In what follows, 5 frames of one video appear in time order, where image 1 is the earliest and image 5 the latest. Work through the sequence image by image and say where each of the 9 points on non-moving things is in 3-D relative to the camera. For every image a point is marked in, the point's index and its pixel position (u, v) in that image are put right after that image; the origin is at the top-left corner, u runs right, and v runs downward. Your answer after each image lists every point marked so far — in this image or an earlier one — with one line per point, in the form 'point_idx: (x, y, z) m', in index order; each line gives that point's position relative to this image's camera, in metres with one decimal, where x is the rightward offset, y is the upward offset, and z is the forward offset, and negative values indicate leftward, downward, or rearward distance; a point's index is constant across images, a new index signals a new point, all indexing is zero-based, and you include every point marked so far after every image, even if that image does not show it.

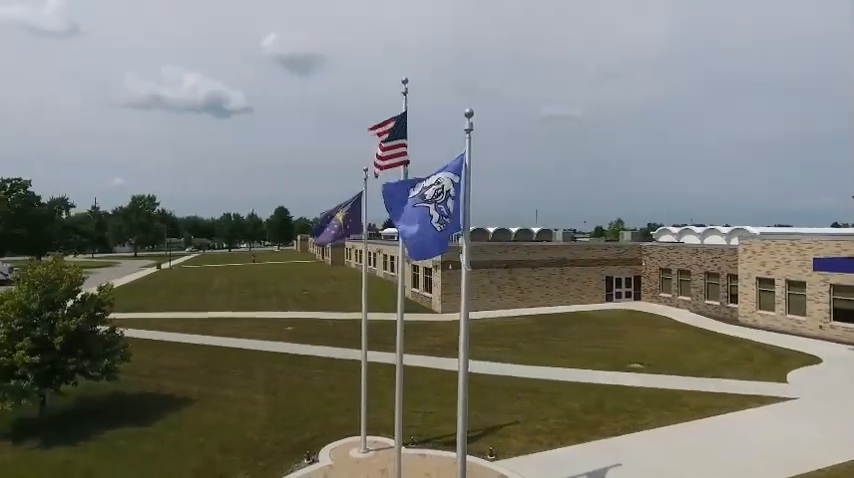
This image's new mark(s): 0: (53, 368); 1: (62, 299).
0: (-10.2, -3.5, +14.3) m
1: (-10.1, -1.7, +14.6) m
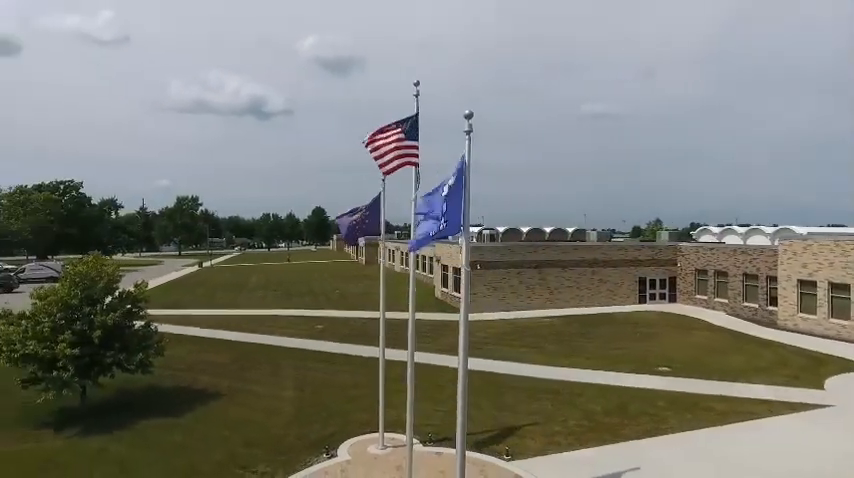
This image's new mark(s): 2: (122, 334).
0: (-9.7, -3.5, +15.1) m
1: (-9.6, -1.7, +15.5) m
2: (-9.1, -2.8, +15.7) m
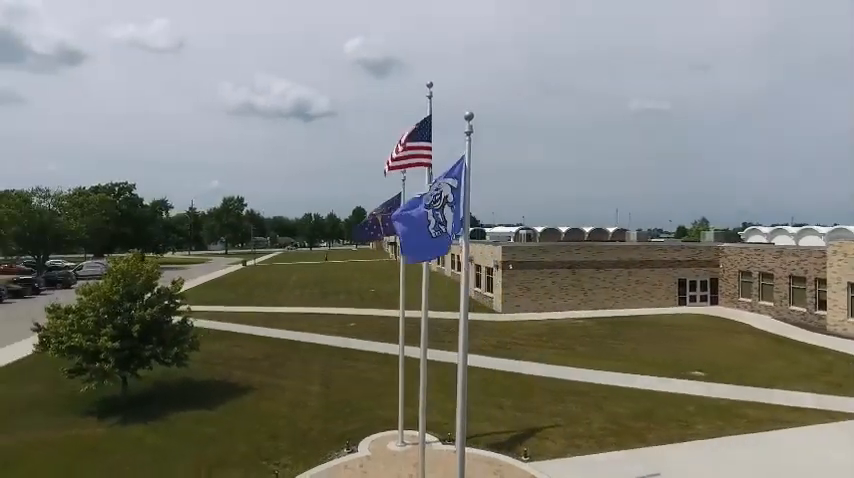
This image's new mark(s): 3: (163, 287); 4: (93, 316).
0: (-9.0, -3.5, +16.0) m
1: (-8.9, -1.6, +16.3) m
2: (-8.3, -2.8, +16.5) m
3: (-8.5, -1.5, +16.9) m
4: (-10.0, -2.3, +15.6) m
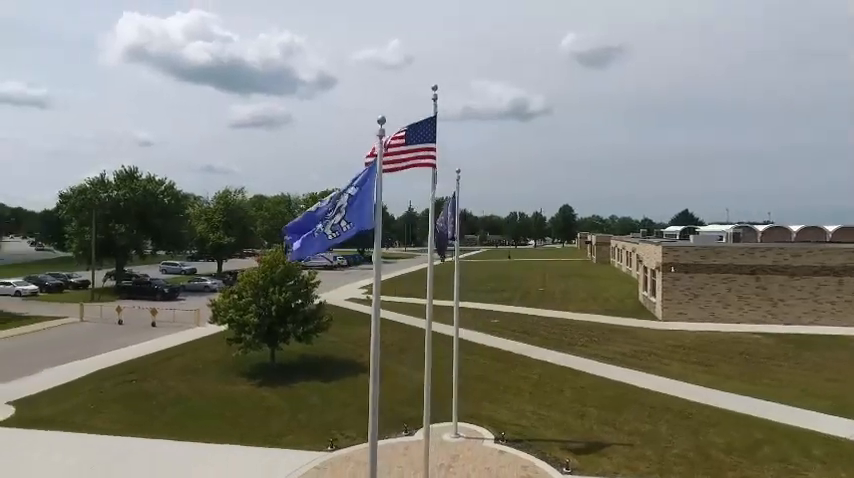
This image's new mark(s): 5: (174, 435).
0: (-5.8, -3.3, +19.5) m
1: (-5.5, -1.5, +19.7) m
2: (-4.9, -2.6, +19.7) m
3: (-4.9, -1.4, +20.1) m
4: (-6.8, -2.2, +19.5) m
5: (-7.0, -5.4, +14.6) m
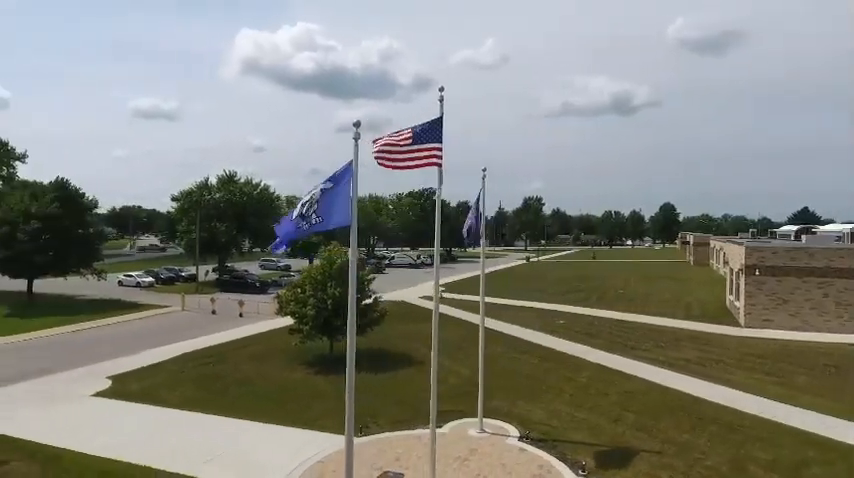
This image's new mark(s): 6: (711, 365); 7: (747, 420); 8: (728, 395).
0: (-3.9, -3.2, +20.7) m
1: (-3.6, -1.4, +20.9) m
2: (-3.0, -2.6, +20.8) m
3: (-2.9, -1.3, +21.1) m
4: (-4.9, -2.1, +21.0) m
5: (-6.0, -5.3, +16.2) m
6: (+10.3, -4.6, +19.2) m
7: (+8.4, -4.7, +13.7) m
8: (+9.0, -4.7, +15.8) m
